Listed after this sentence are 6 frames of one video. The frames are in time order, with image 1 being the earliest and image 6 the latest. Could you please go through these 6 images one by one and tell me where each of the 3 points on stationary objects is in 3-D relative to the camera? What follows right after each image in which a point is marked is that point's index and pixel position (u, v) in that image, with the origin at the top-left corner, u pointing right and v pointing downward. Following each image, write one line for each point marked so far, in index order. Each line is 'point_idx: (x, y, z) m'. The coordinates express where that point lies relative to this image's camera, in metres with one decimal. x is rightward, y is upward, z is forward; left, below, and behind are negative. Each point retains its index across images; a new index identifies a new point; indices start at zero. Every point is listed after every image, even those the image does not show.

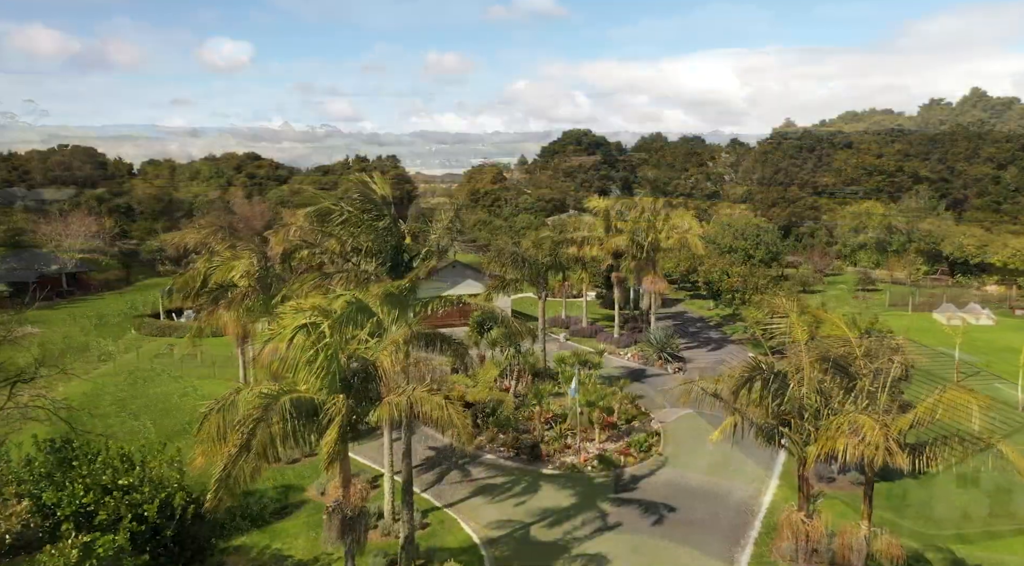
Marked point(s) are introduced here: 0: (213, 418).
0: (-5.3, -2.4, +14.1) m
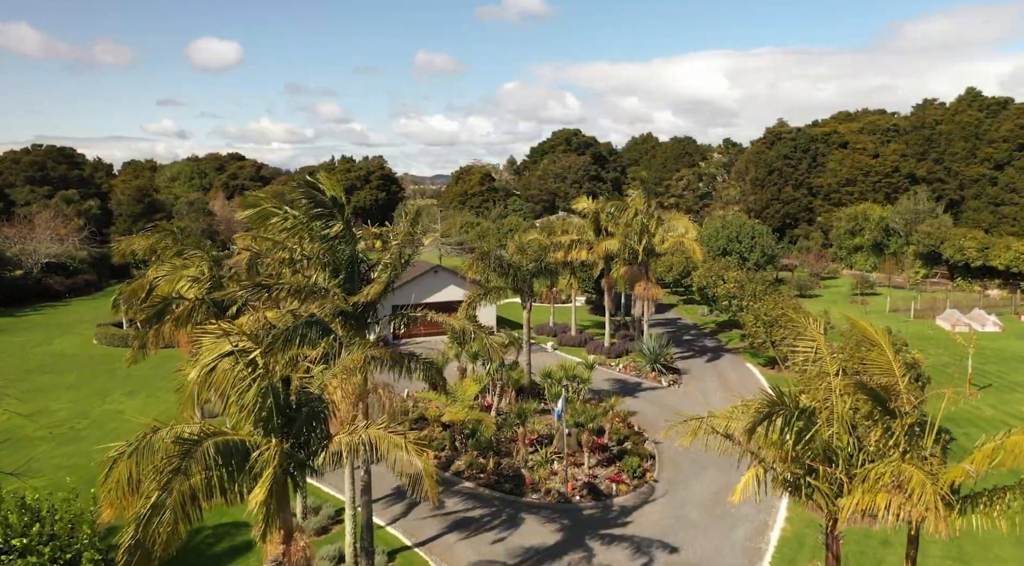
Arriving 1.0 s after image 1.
0: (-5.7, -2.7, +11.7) m
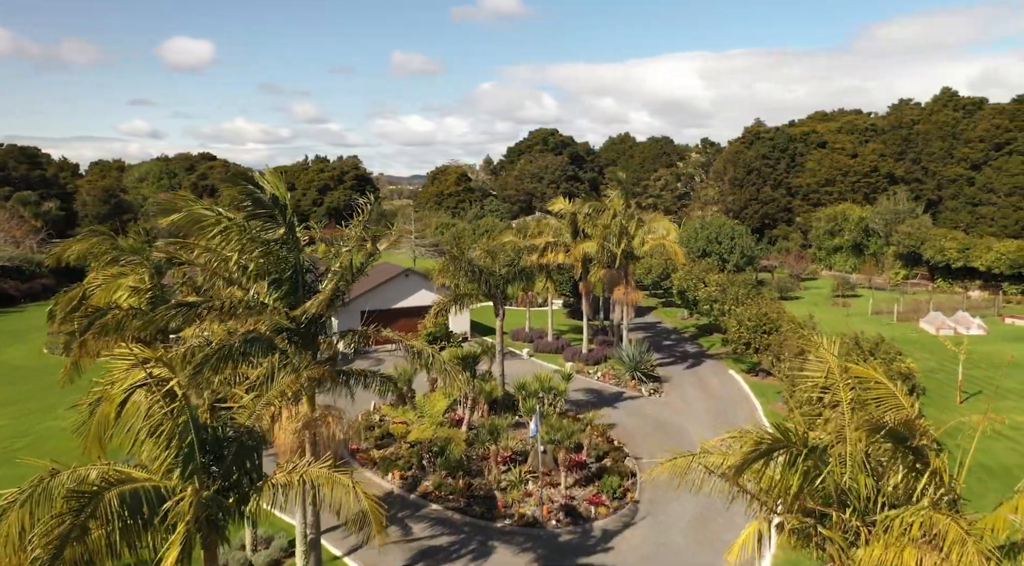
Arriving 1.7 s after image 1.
0: (-6.2, -2.9, +9.9) m
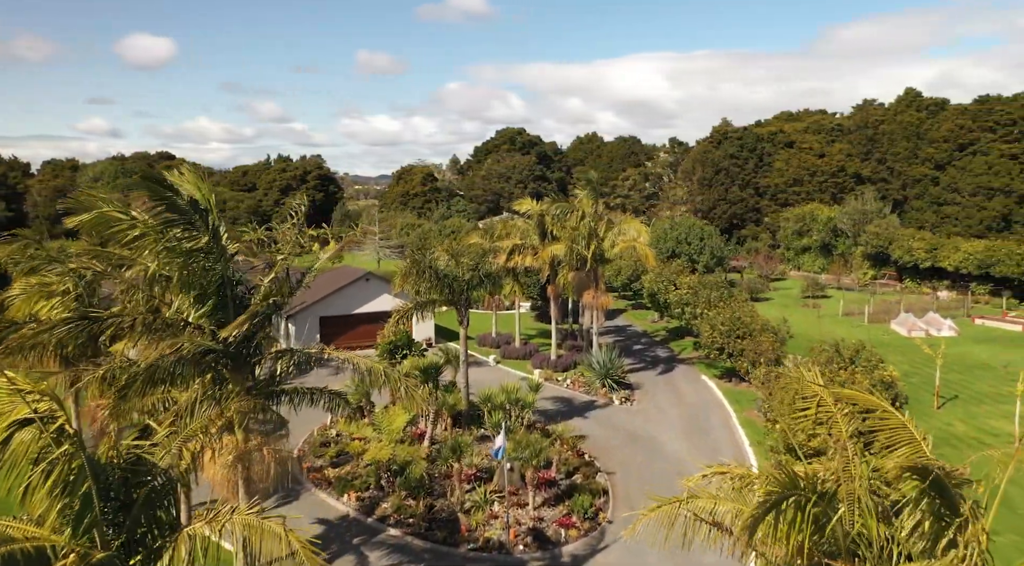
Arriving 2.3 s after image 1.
0: (-6.6, -3.1, +8.2) m
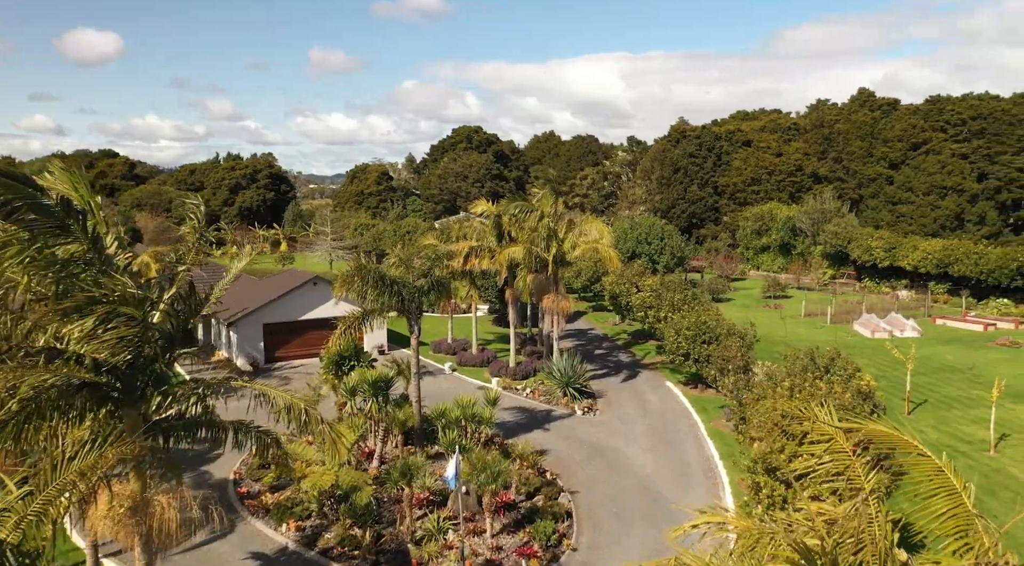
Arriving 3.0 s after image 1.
0: (-7.0, -3.3, +6.1) m
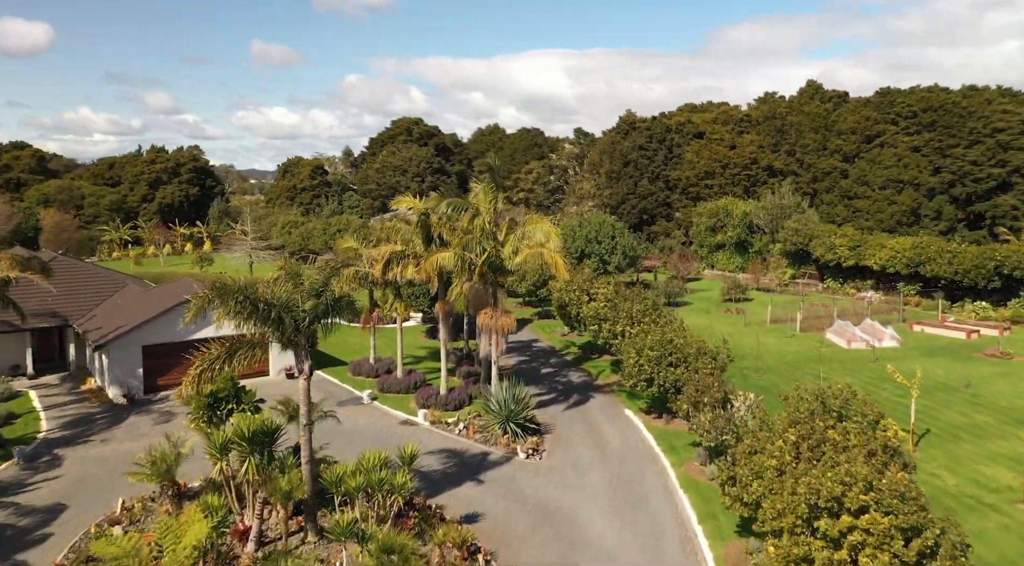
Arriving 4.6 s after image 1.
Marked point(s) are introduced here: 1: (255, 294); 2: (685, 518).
0: (-7.6, -4.0, 0.0) m
1: (-6.0, -0.2, +19.2) m
2: (+4.3, -5.8, +20.0) m
